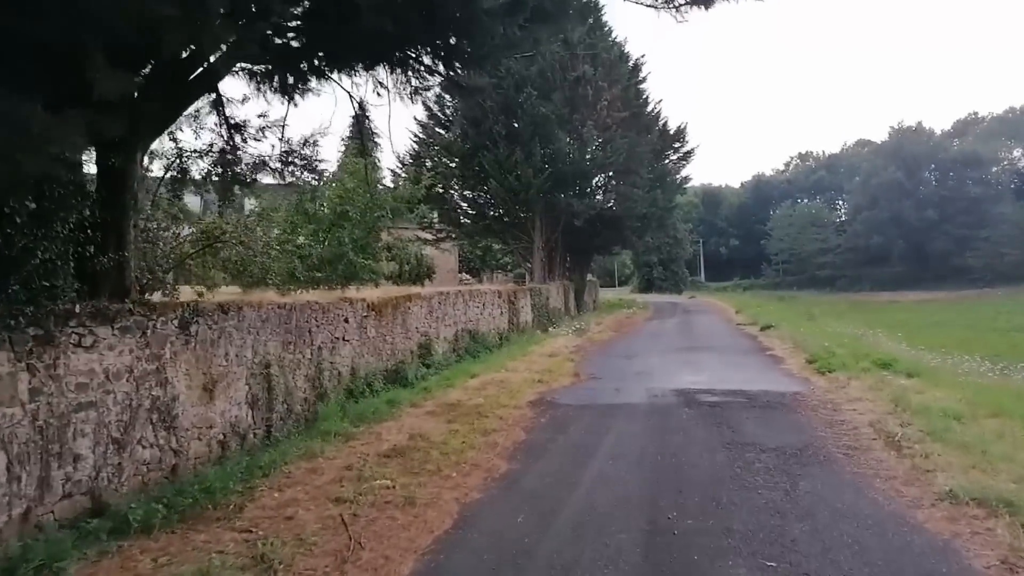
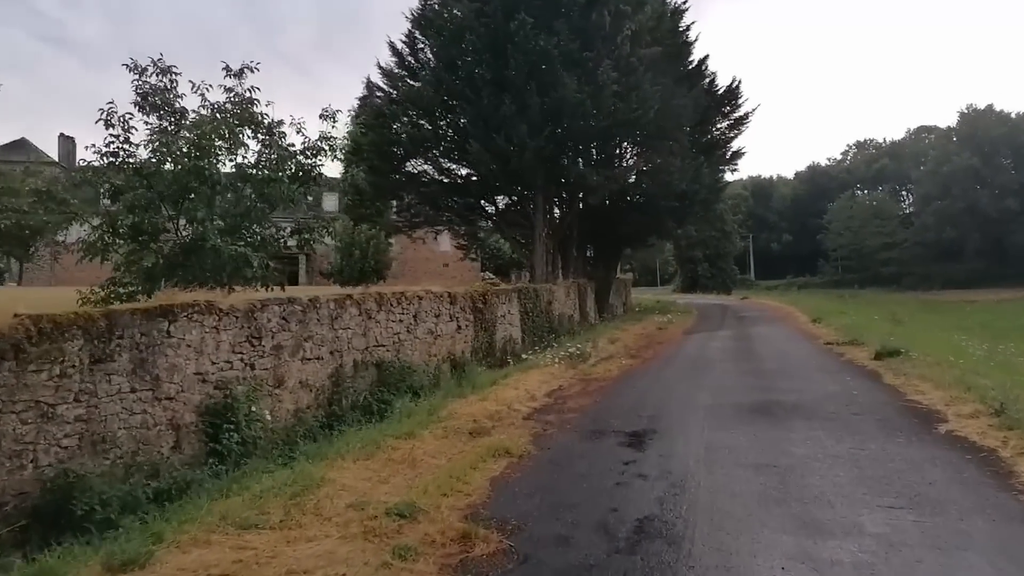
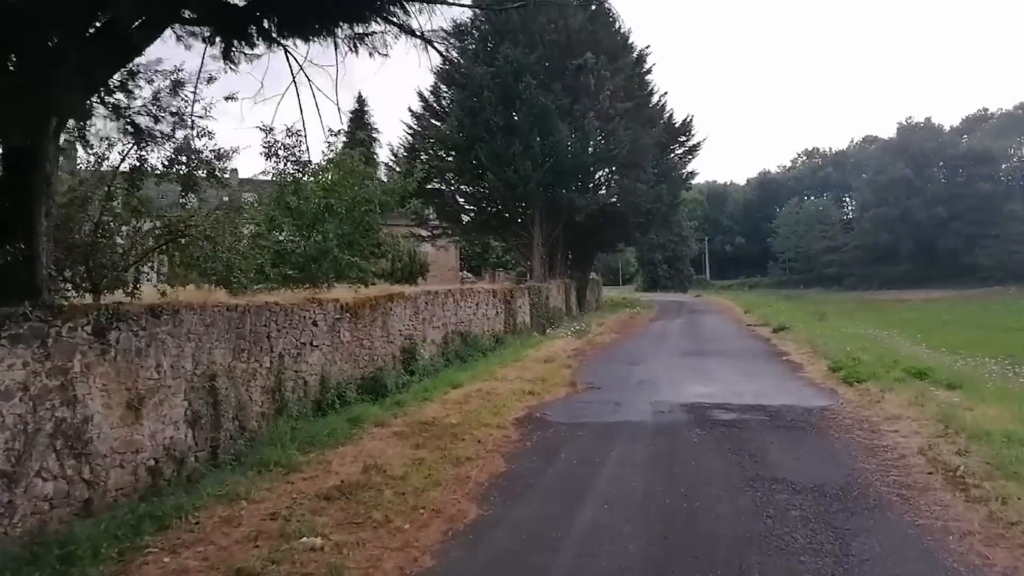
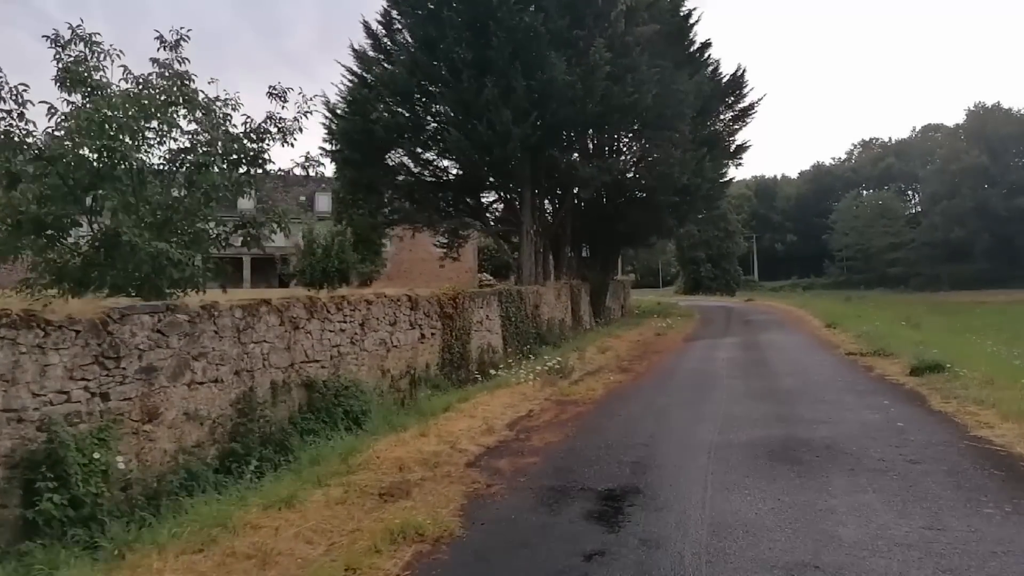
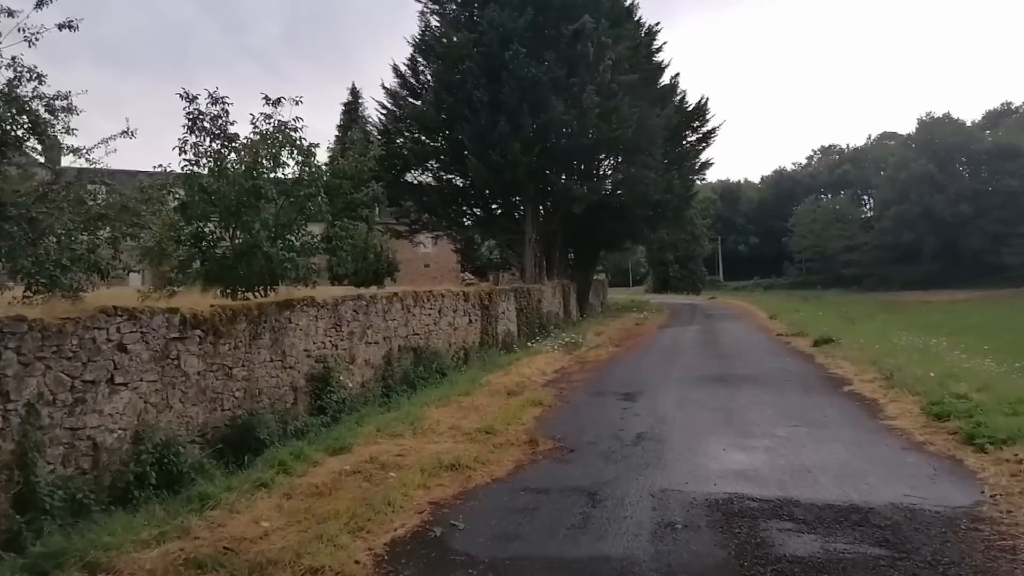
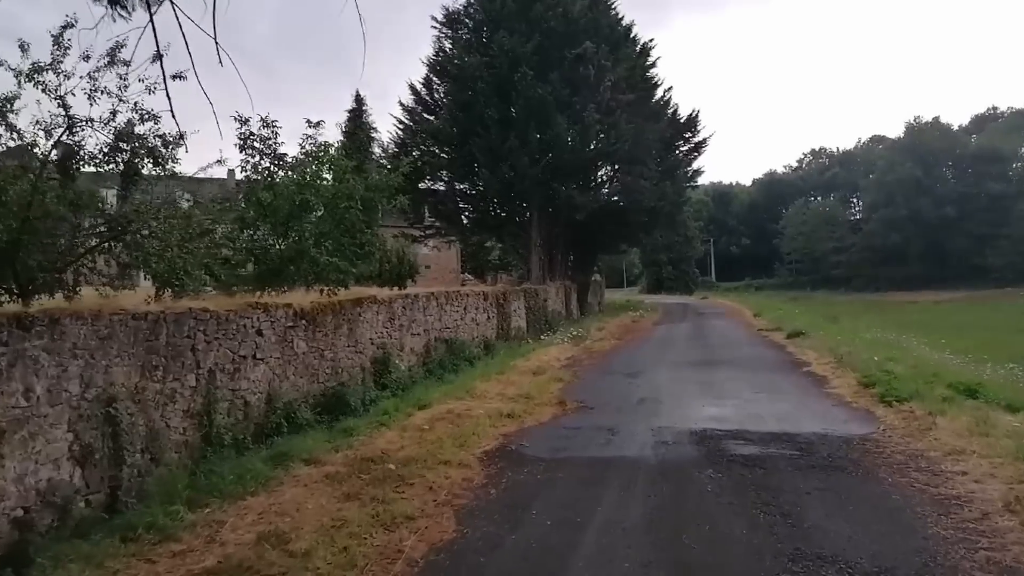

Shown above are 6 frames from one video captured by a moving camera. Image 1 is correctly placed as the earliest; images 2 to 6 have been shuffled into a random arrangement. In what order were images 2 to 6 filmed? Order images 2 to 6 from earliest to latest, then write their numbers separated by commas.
3, 6, 5, 2, 4
